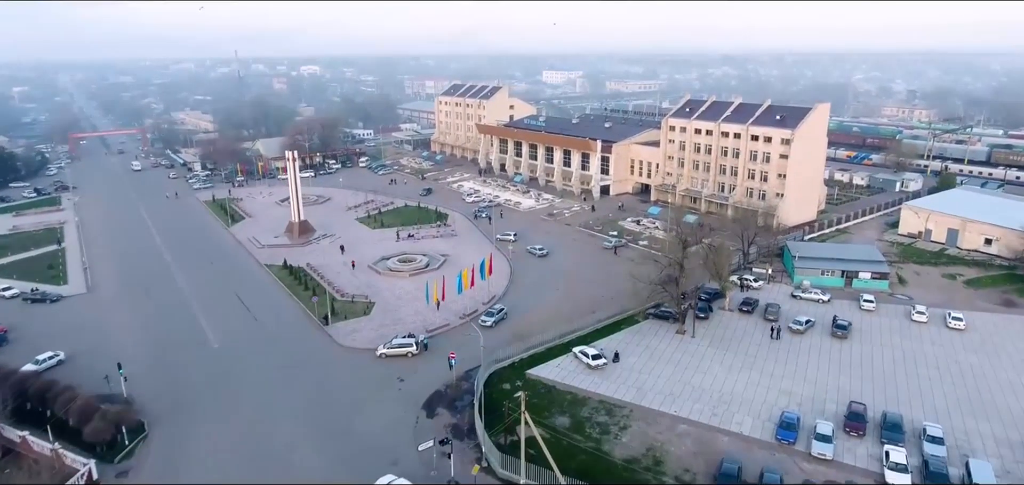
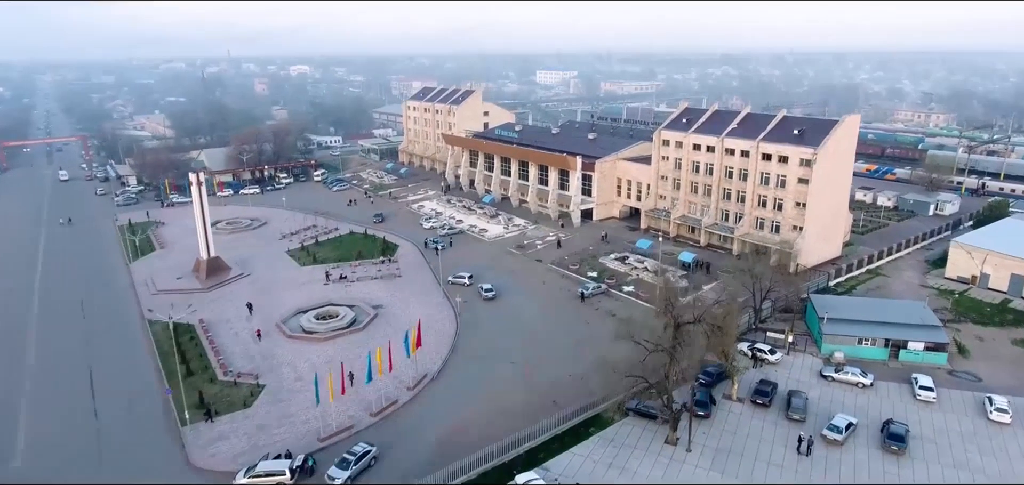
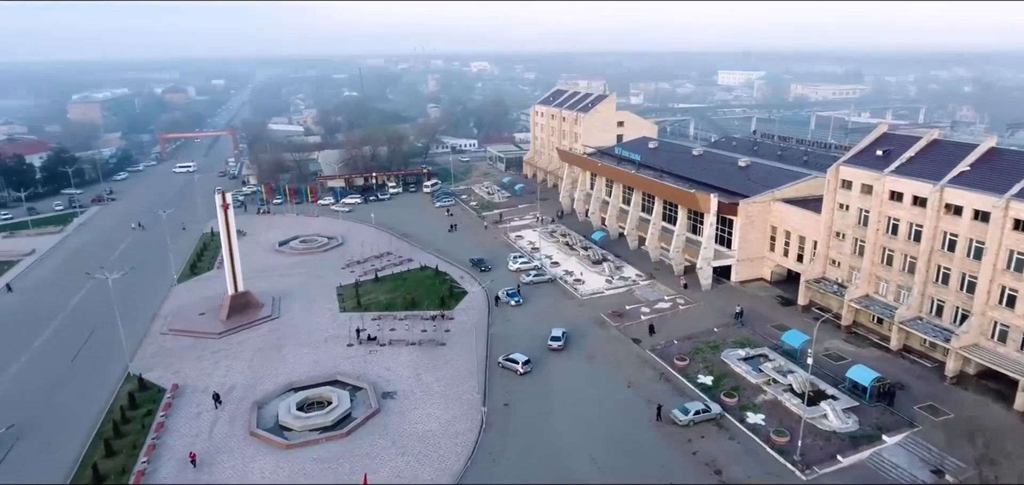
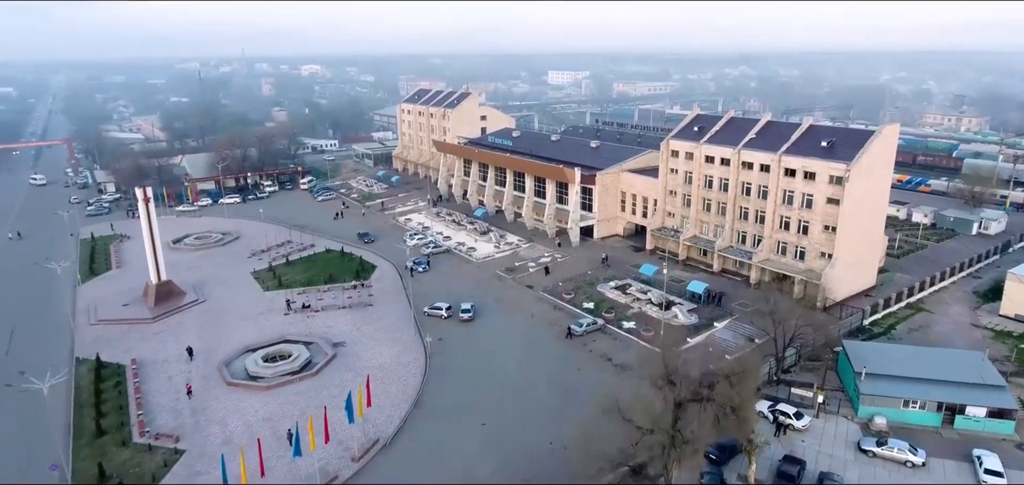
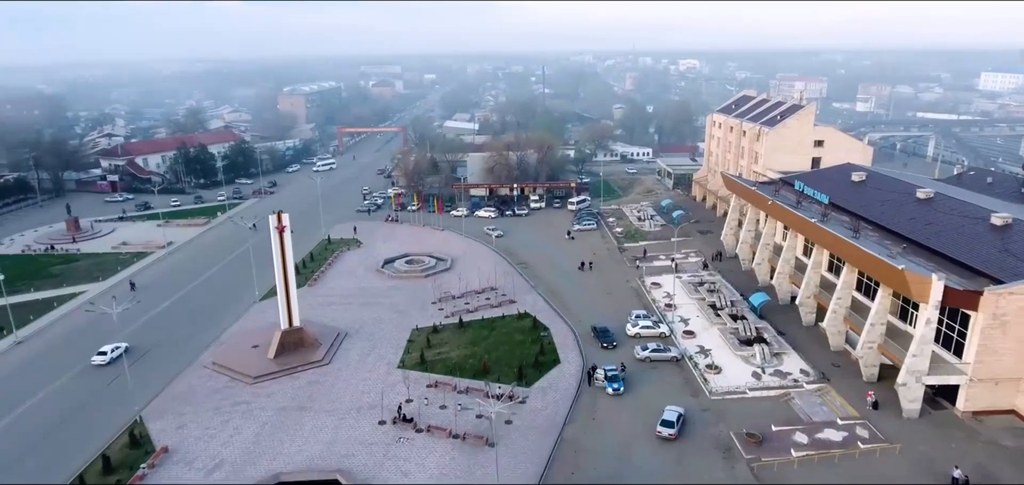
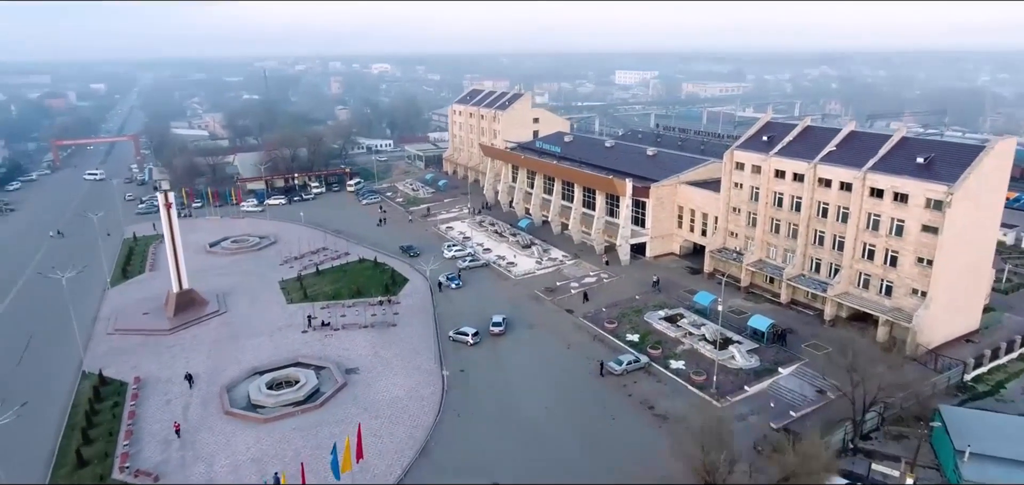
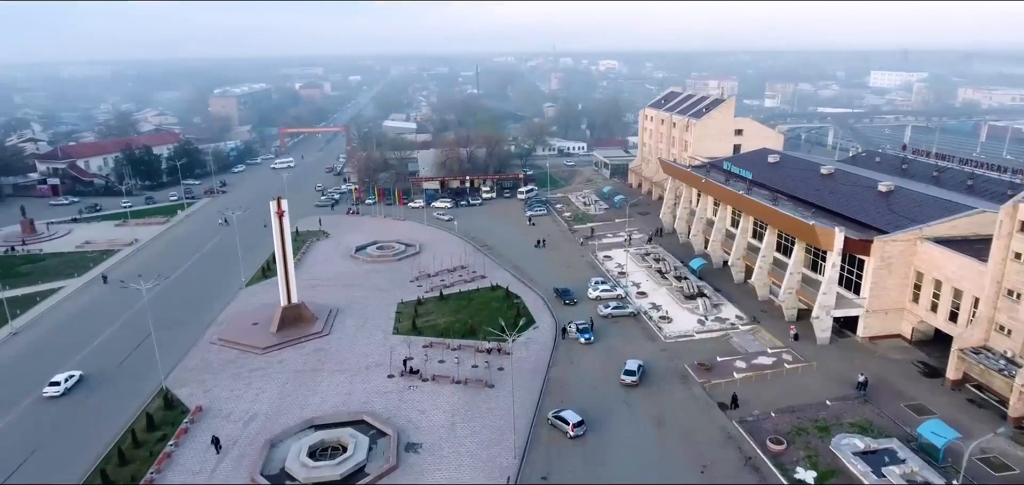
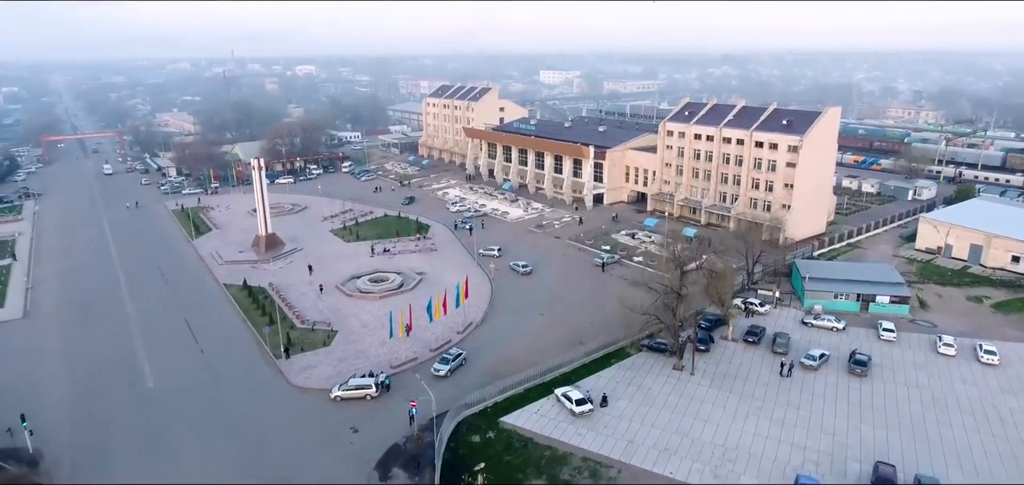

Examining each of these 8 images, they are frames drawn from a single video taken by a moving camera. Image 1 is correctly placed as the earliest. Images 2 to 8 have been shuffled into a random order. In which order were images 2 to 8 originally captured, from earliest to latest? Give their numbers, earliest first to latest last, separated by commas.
8, 2, 4, 6, 3, 7, 5
